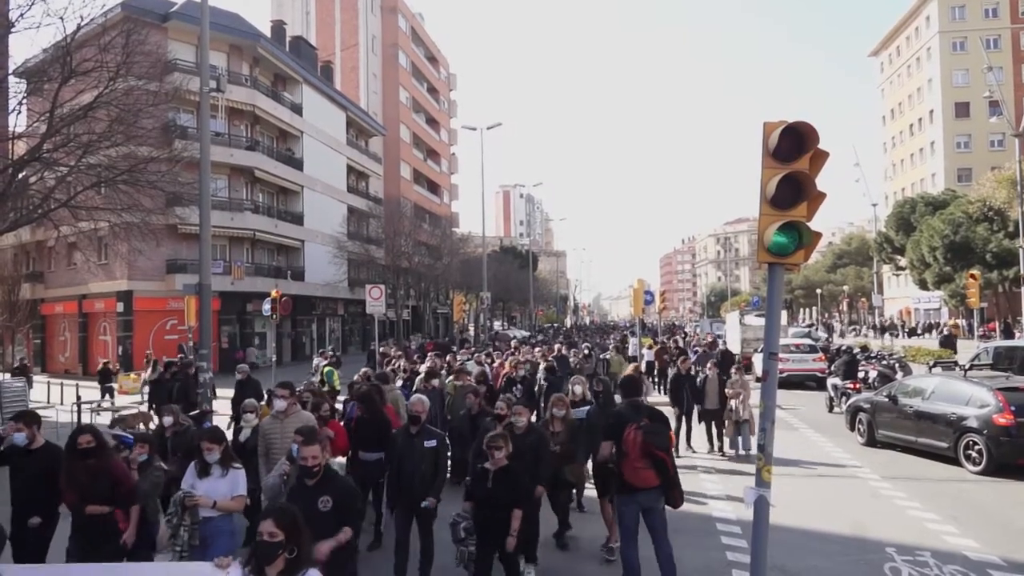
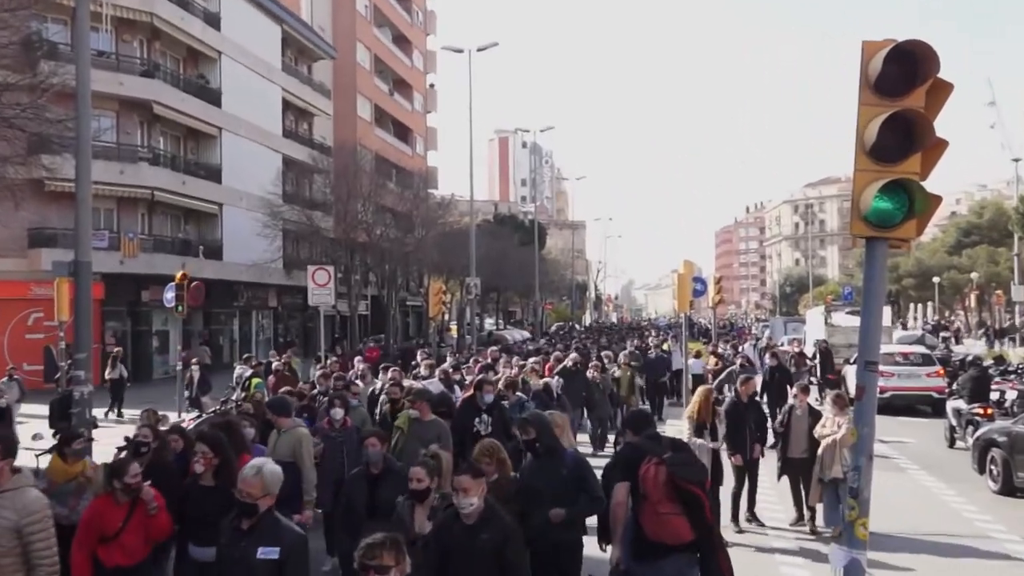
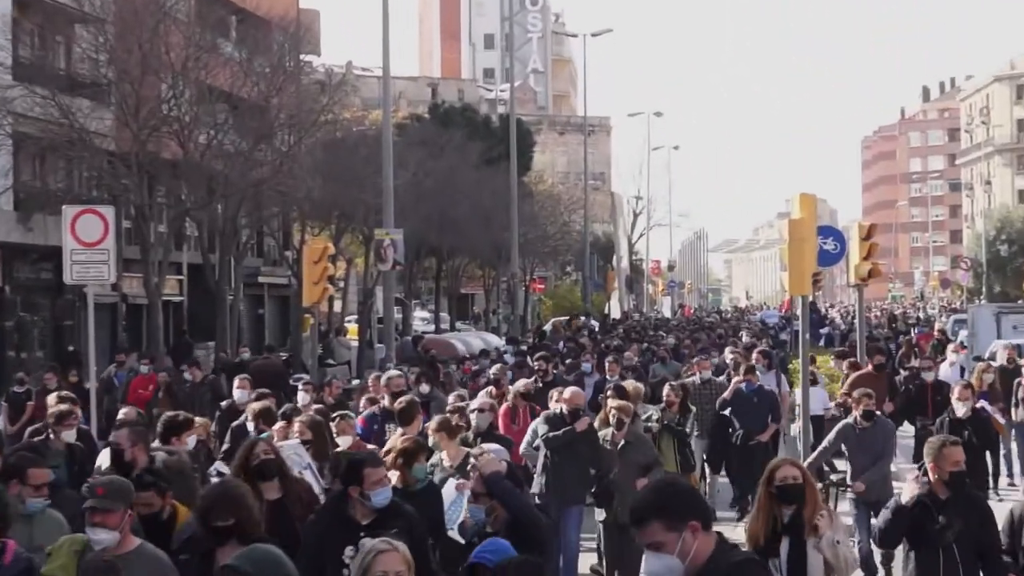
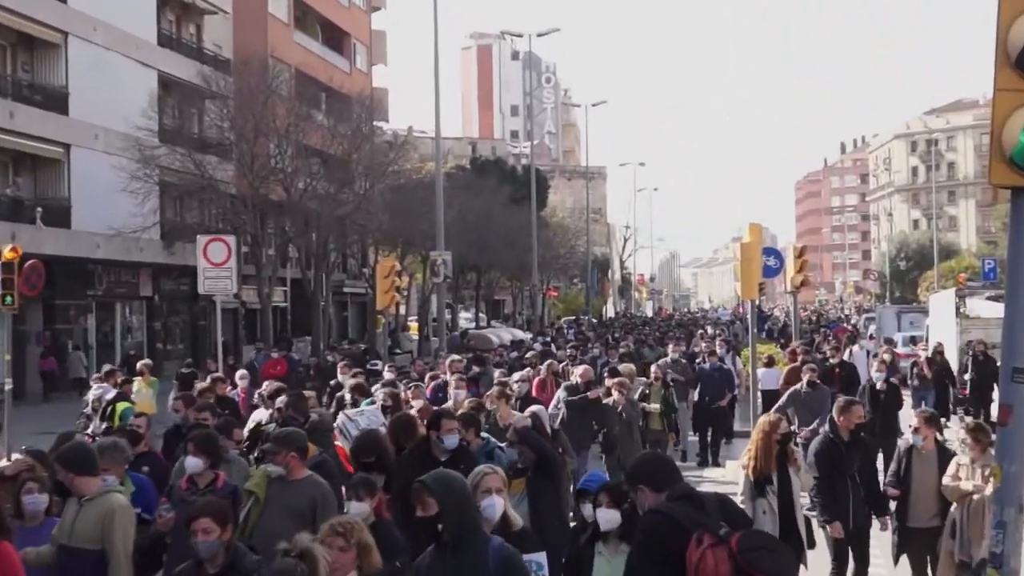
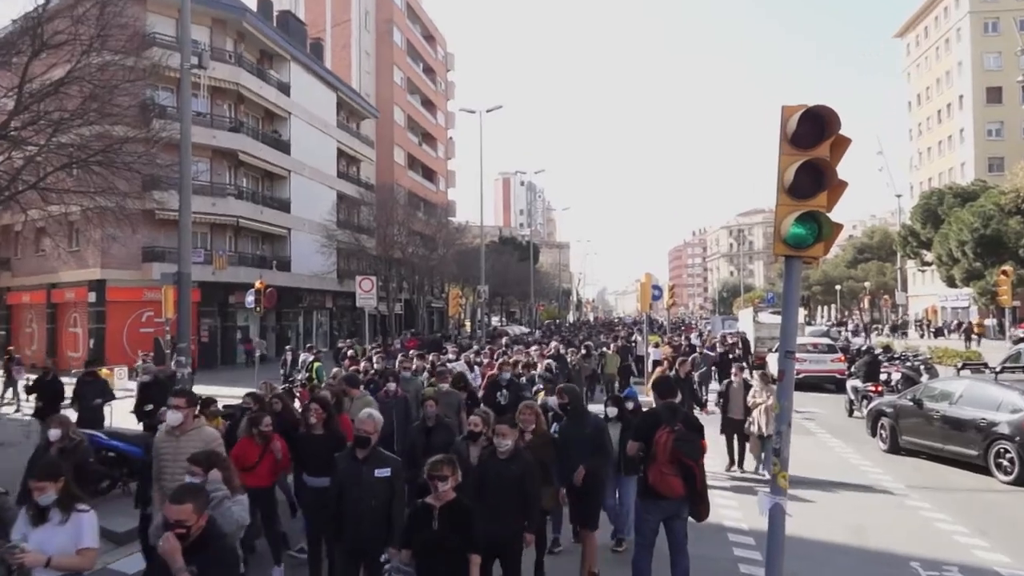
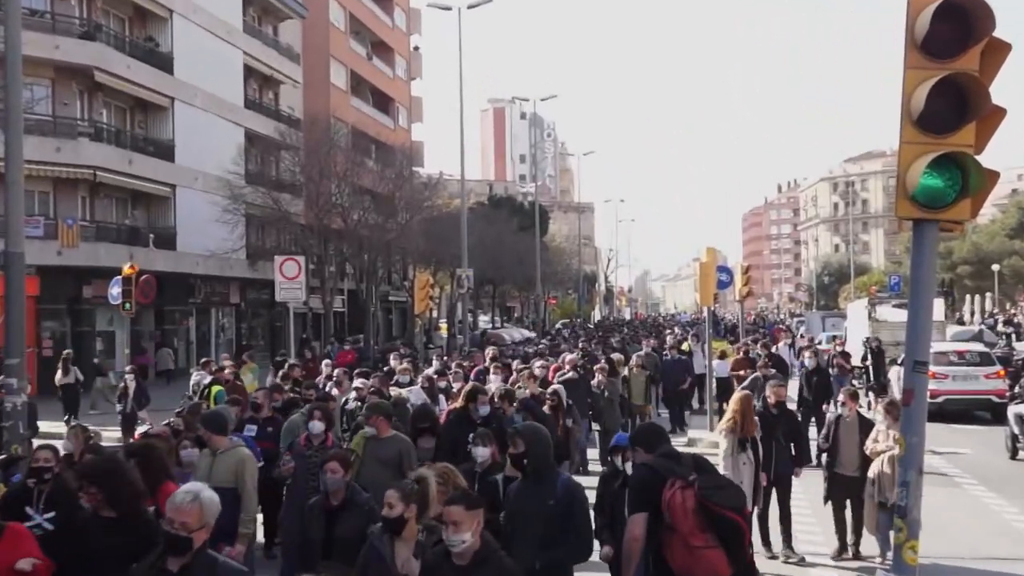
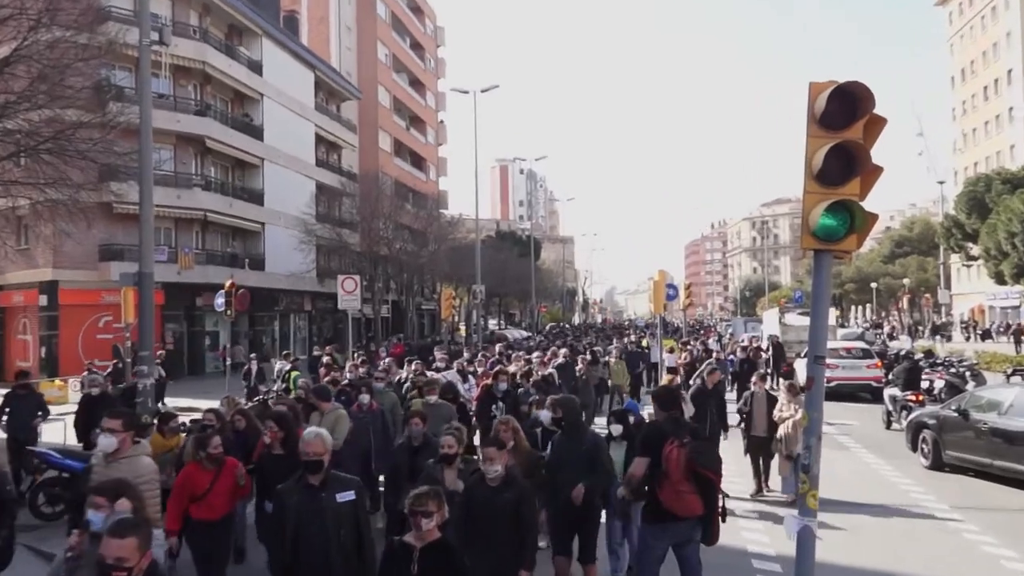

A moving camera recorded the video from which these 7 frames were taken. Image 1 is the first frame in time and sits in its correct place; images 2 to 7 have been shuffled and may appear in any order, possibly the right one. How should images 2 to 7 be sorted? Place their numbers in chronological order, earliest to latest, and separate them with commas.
5, 7, 2, 6, 4, 3
